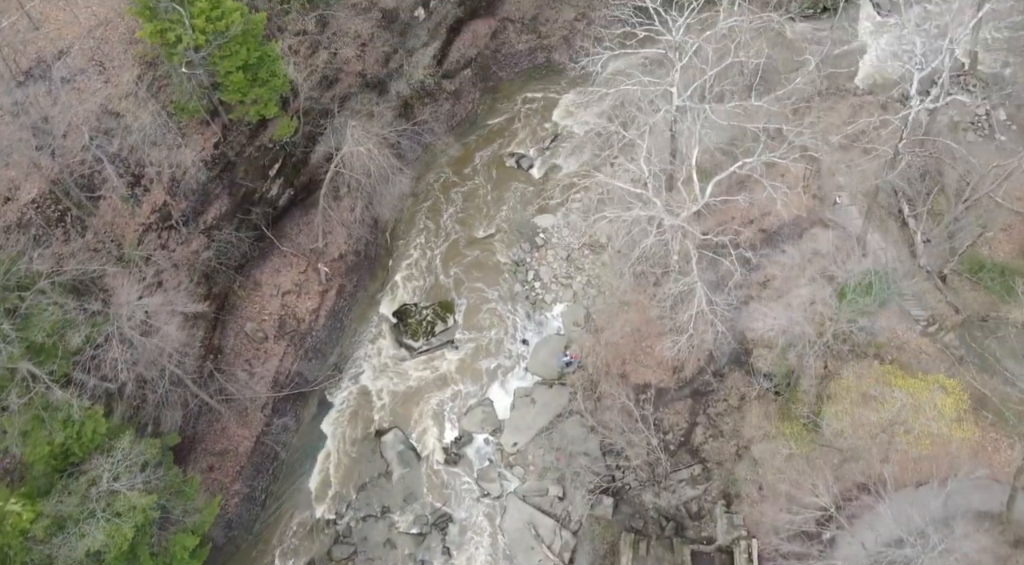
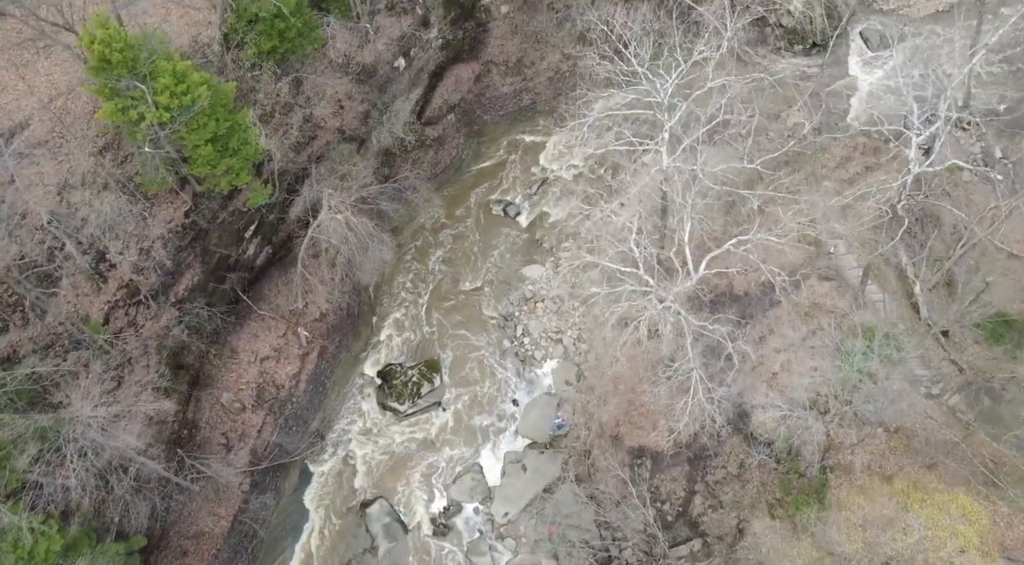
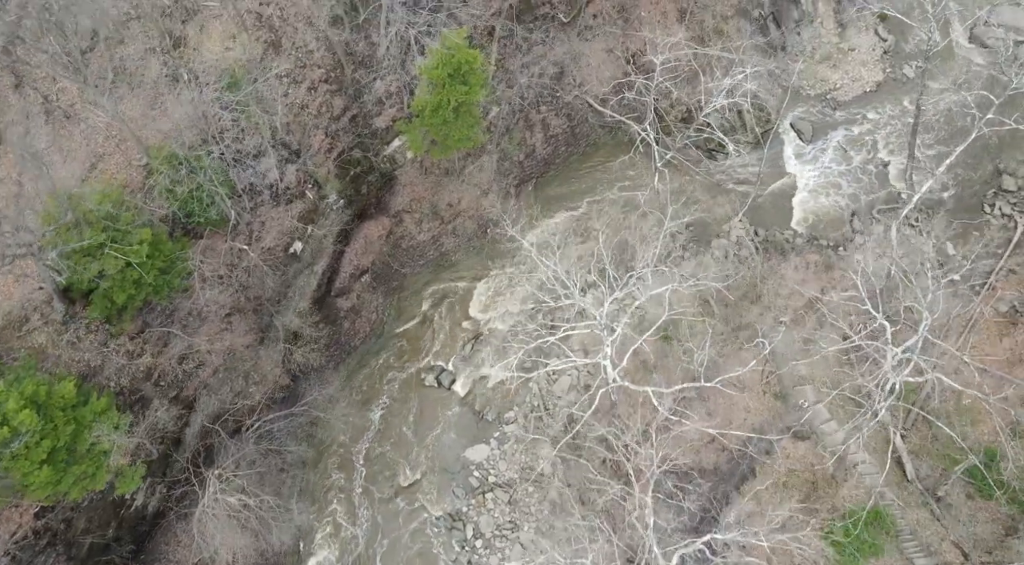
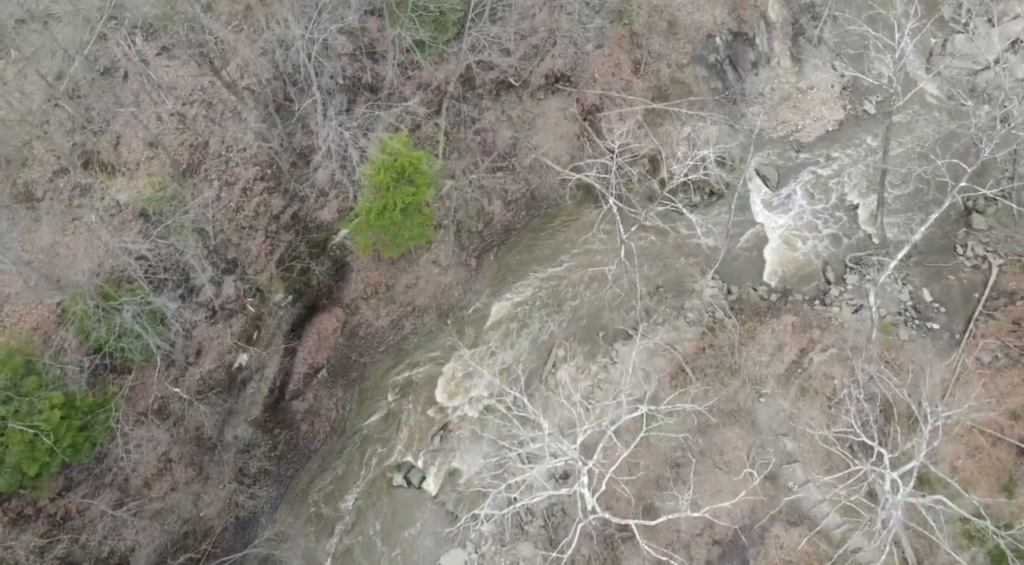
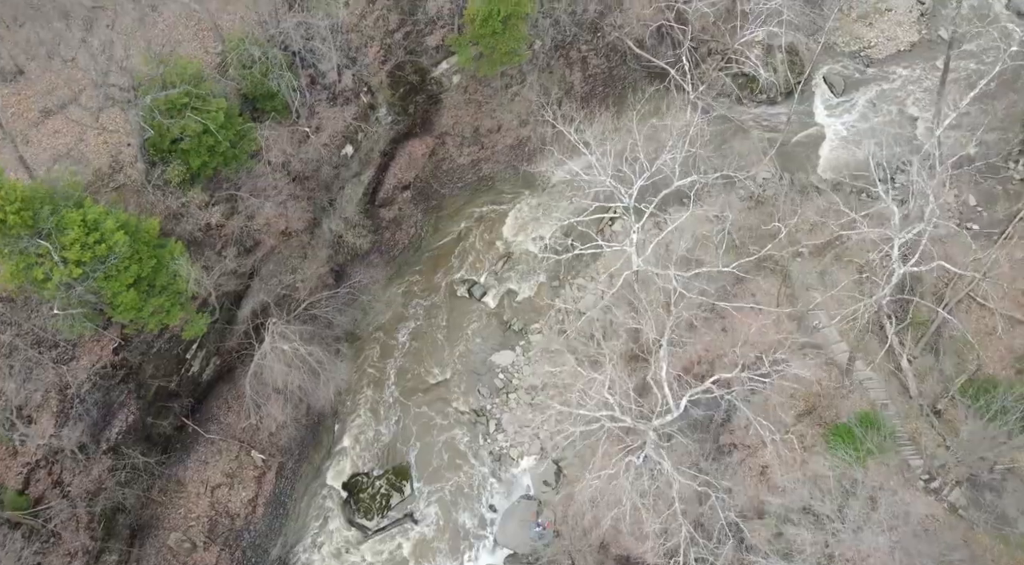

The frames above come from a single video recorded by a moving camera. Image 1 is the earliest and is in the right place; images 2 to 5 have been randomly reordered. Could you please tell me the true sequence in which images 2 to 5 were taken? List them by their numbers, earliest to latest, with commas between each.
2, 5, 3, 4
